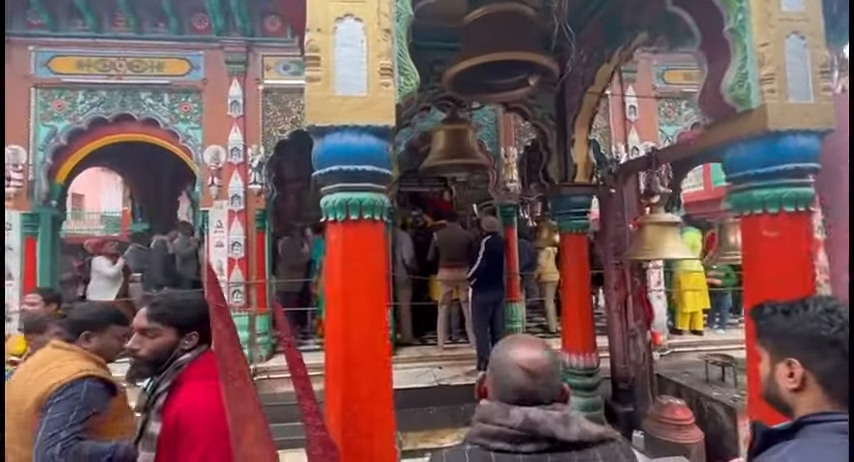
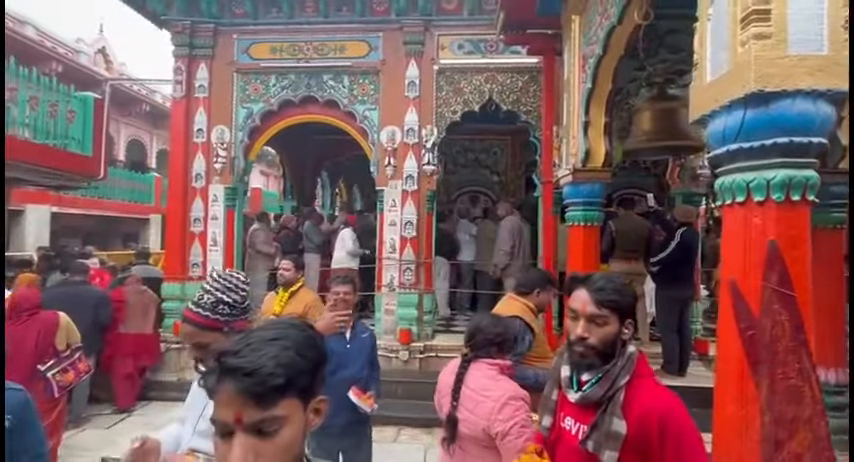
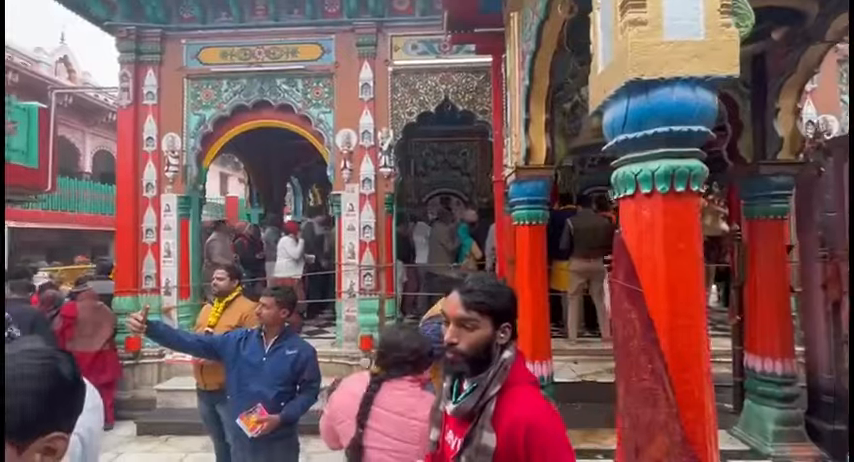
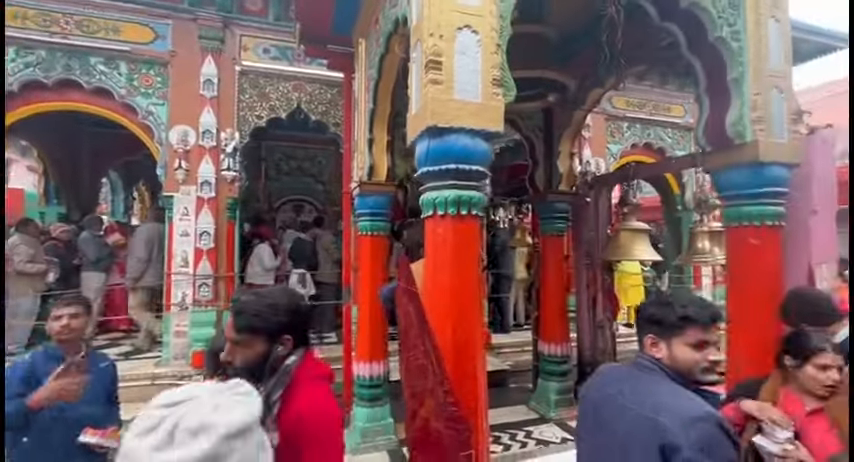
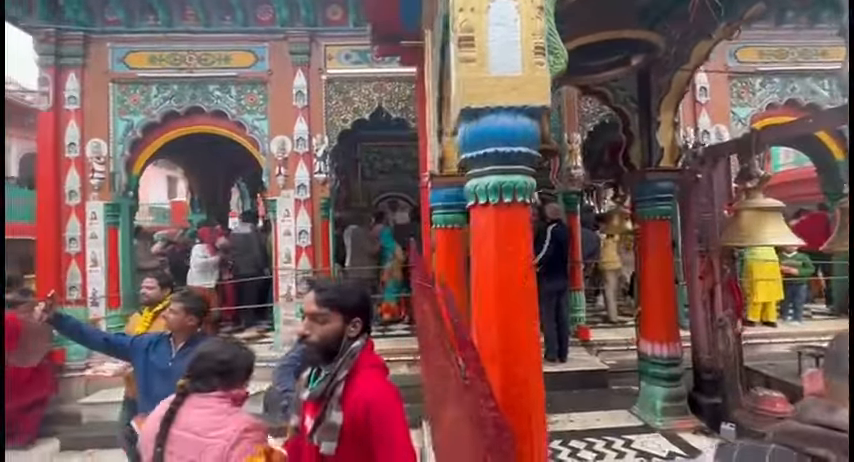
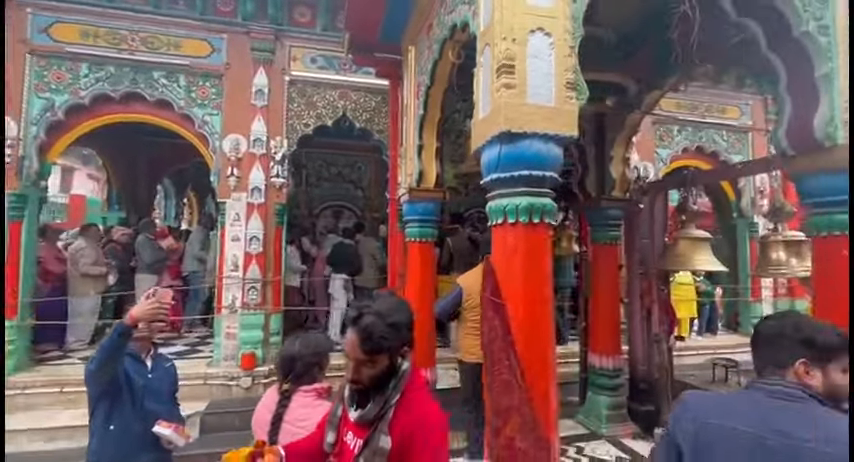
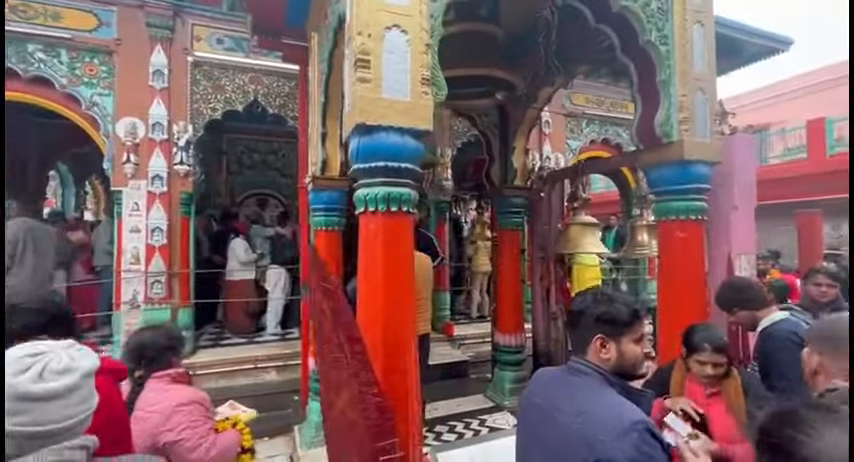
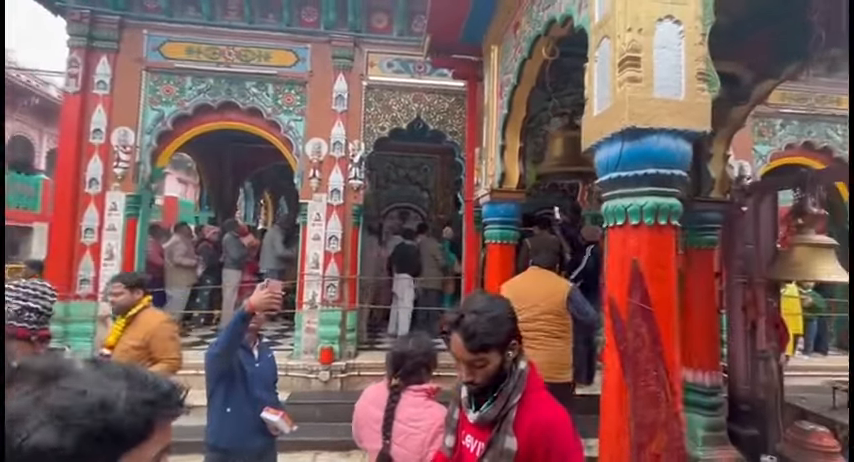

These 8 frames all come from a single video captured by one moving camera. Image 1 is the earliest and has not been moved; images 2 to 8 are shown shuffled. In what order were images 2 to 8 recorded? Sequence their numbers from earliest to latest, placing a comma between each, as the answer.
5, 3, 2, 8, 6, 4, 7
